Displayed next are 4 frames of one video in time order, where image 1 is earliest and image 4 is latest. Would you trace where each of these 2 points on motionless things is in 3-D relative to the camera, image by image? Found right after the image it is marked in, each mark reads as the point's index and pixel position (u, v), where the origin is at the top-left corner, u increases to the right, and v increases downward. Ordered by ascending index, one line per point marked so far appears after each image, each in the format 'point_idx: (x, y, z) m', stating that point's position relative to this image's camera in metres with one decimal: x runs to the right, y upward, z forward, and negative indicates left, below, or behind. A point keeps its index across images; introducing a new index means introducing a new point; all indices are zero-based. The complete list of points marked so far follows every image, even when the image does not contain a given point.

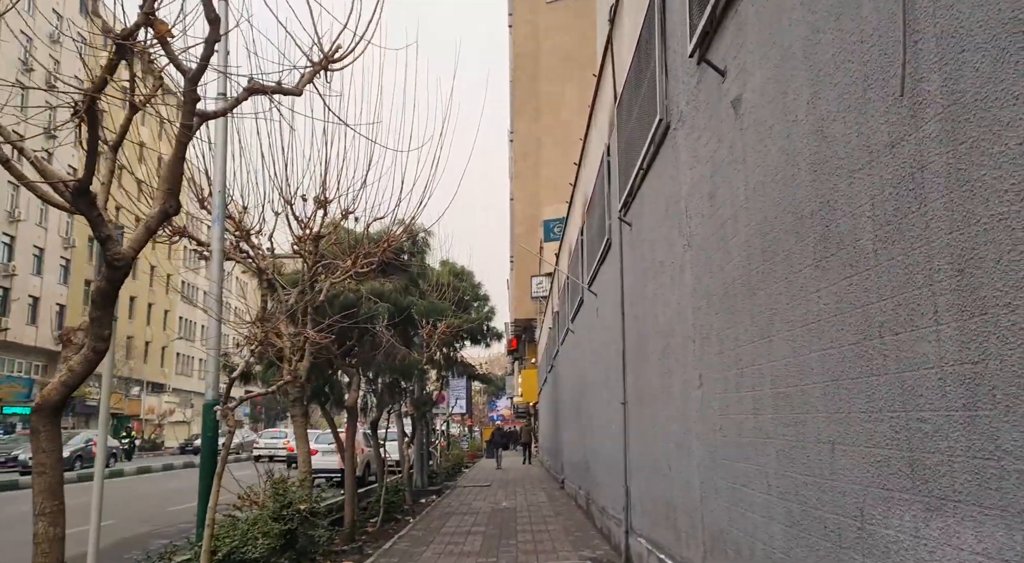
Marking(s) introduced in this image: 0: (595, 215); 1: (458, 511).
0: (+1.3, +1.0, +11.7) m
1: (-1.2, -4.9, +16.6) m
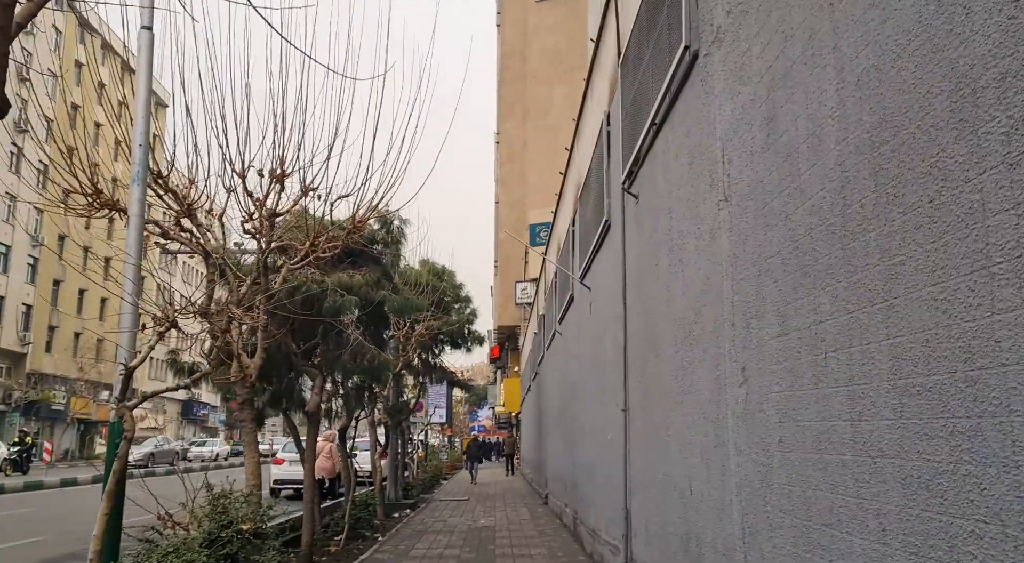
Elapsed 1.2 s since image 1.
0: (+1.1, +1.1, +10.4) m
1: (-1.6, -4.8, +15.1) m
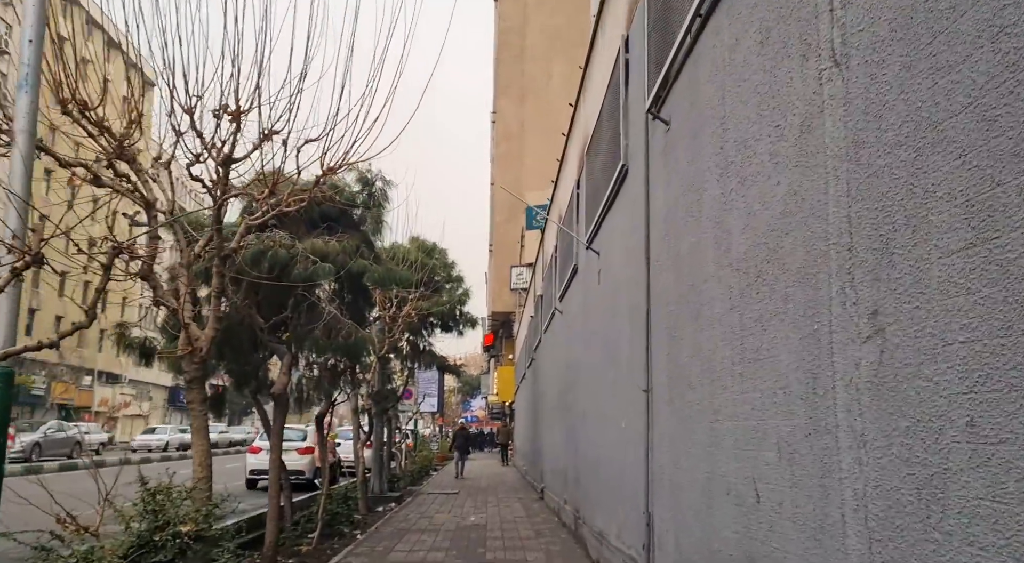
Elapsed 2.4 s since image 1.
0: (+1.0, +1.5, +8.9) m
1: (-1.7, -4.3, +13.7) m
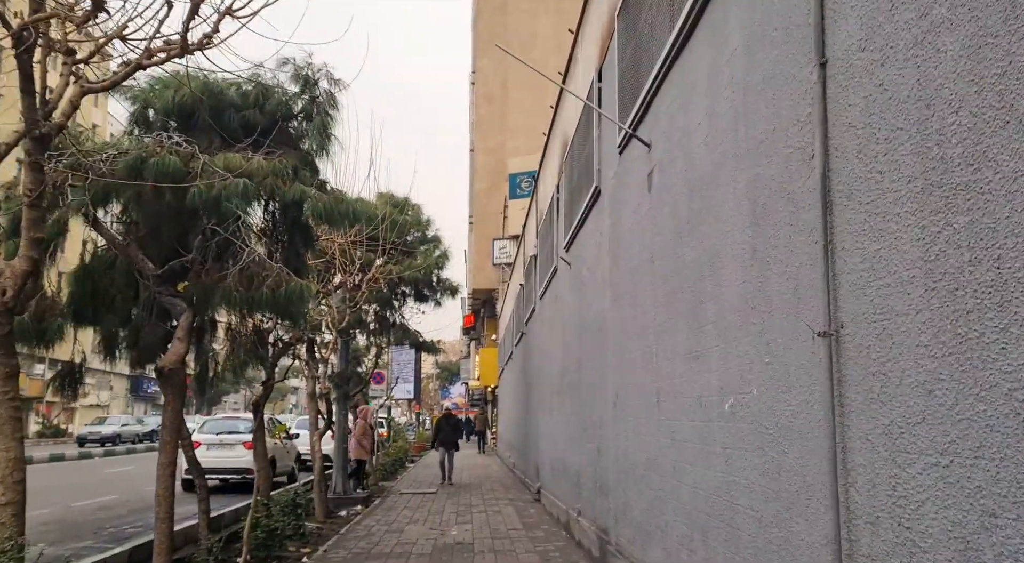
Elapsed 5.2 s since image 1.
0: (+1.1, +2.2, +5.6) m
1: (-1.8, -3.5, +10.5) m
